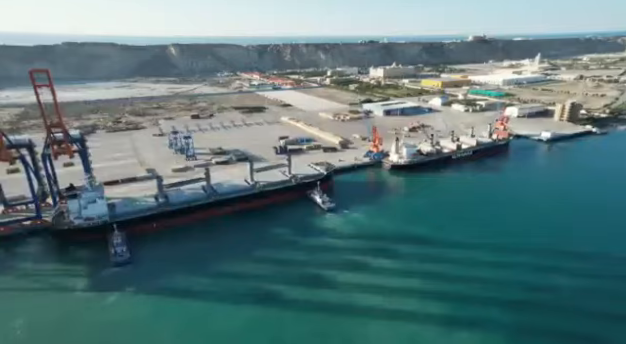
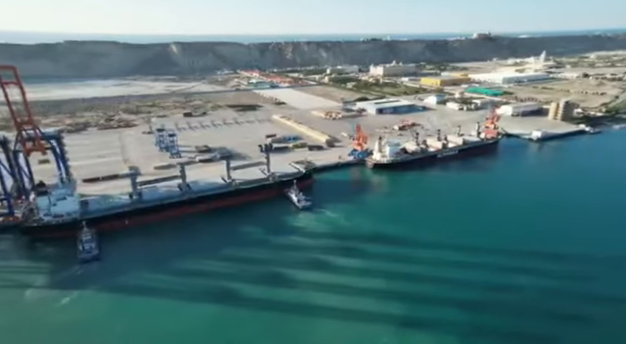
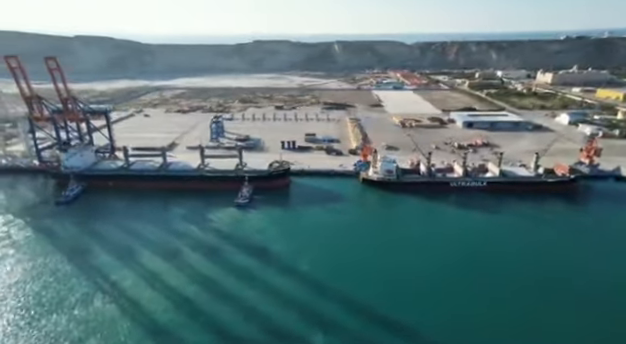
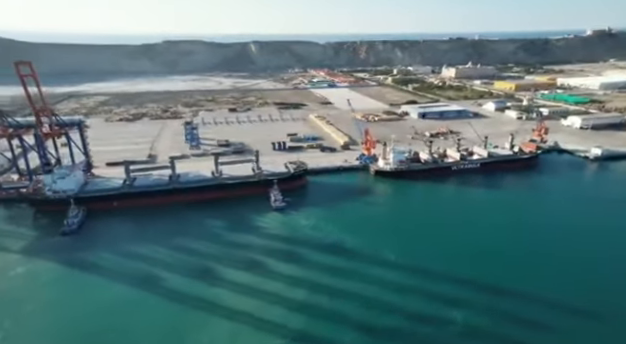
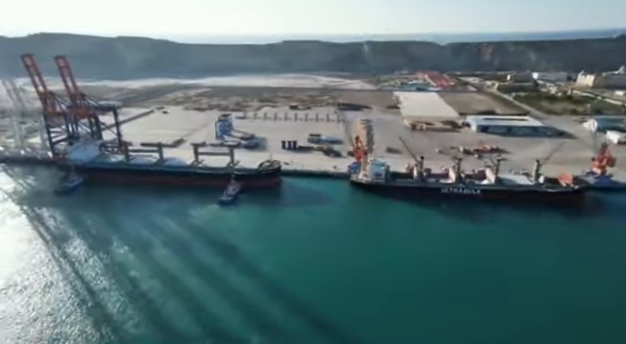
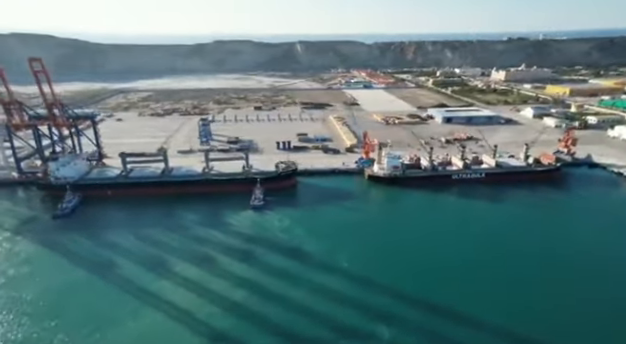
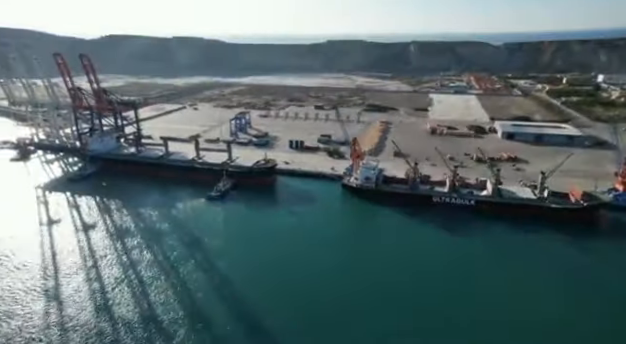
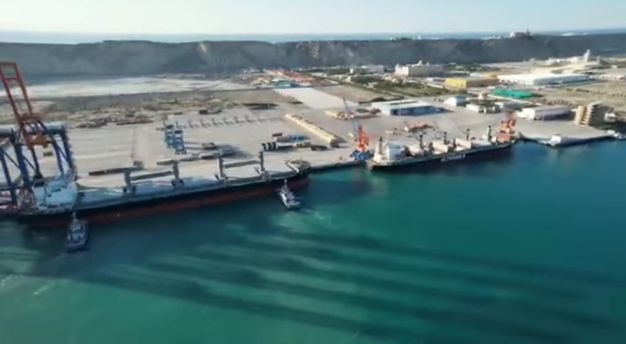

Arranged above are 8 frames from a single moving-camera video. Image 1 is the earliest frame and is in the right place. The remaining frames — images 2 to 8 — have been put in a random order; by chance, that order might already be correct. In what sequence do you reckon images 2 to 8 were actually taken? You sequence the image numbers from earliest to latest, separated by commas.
2, 8, 4, 6, 3, 5, 7
